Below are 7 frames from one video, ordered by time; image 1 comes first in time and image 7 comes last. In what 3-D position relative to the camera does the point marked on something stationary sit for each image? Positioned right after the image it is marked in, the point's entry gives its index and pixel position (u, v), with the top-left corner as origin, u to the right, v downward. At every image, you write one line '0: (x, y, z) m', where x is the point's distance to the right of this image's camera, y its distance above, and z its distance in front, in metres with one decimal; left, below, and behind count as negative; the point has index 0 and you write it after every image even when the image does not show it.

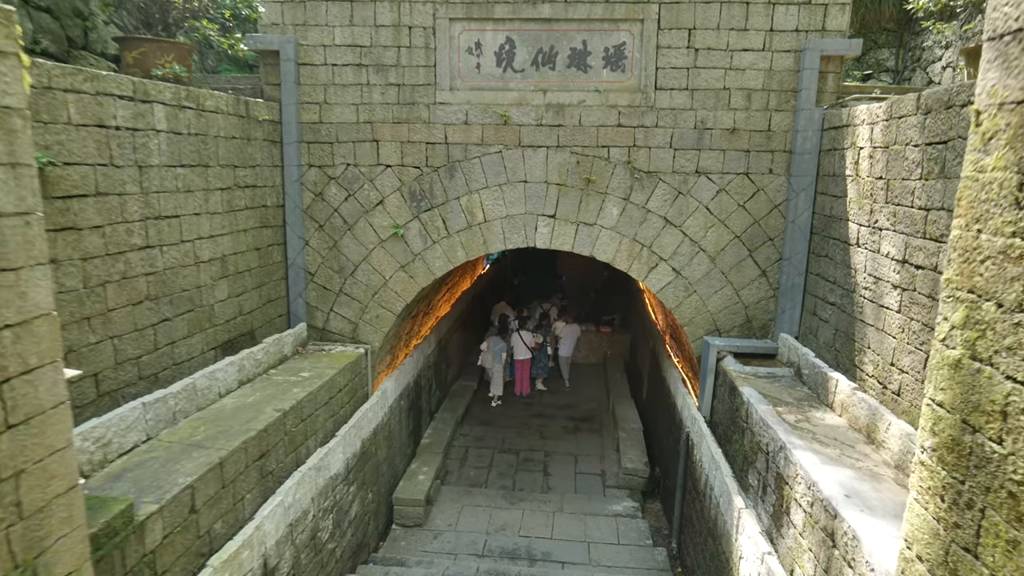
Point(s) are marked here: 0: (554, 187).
0: (+0.3, +0.8, +5.5) m
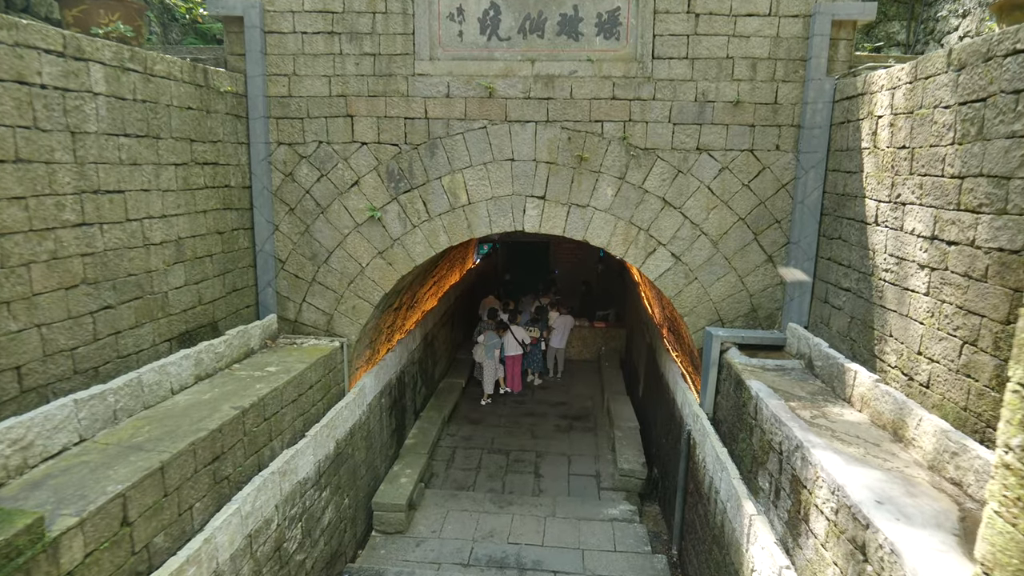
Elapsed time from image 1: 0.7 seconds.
0: (+0.2, +0.9, +5.0) m
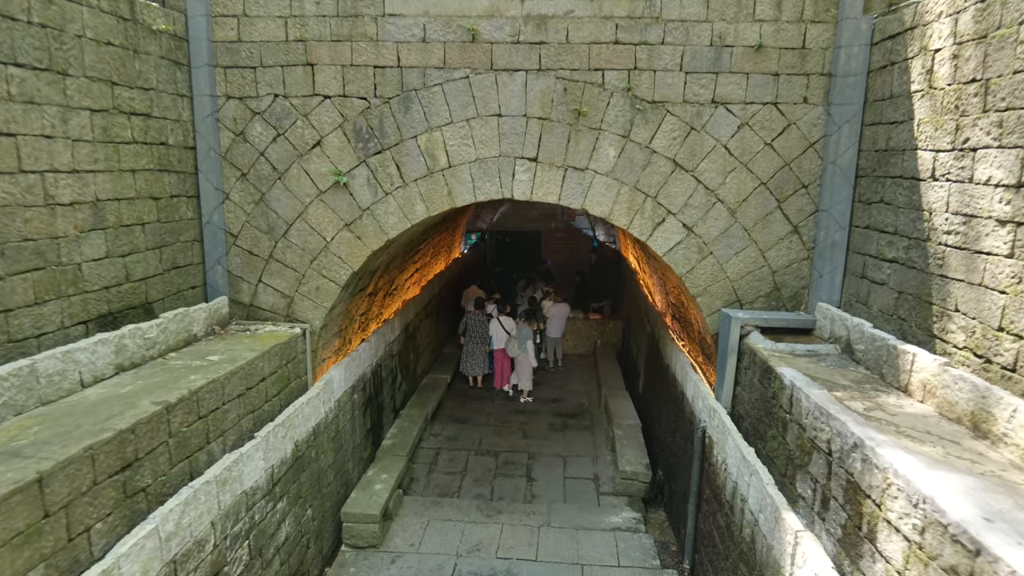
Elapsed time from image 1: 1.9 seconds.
0: (+0.1, +1.0, +4.4) m
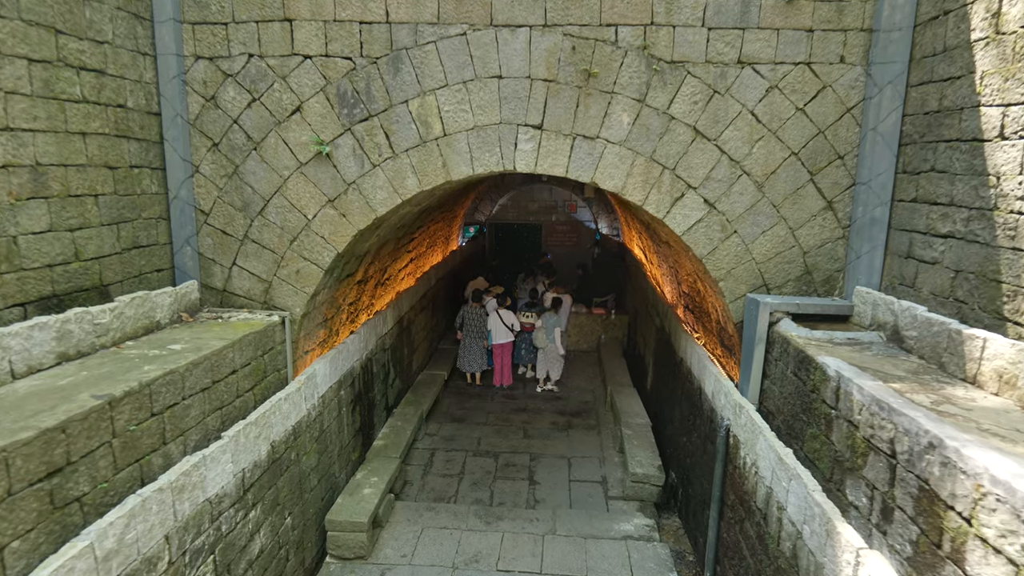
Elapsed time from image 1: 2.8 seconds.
0: (+0.2, +1.1, +3.9) m
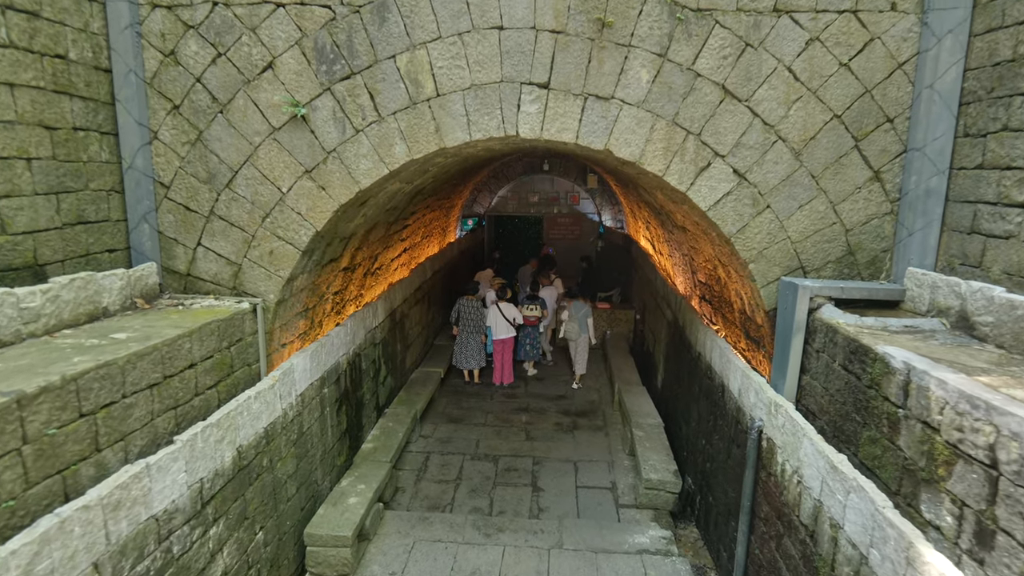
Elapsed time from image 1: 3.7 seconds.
0: (+0.2, +1.2, +3.4) m
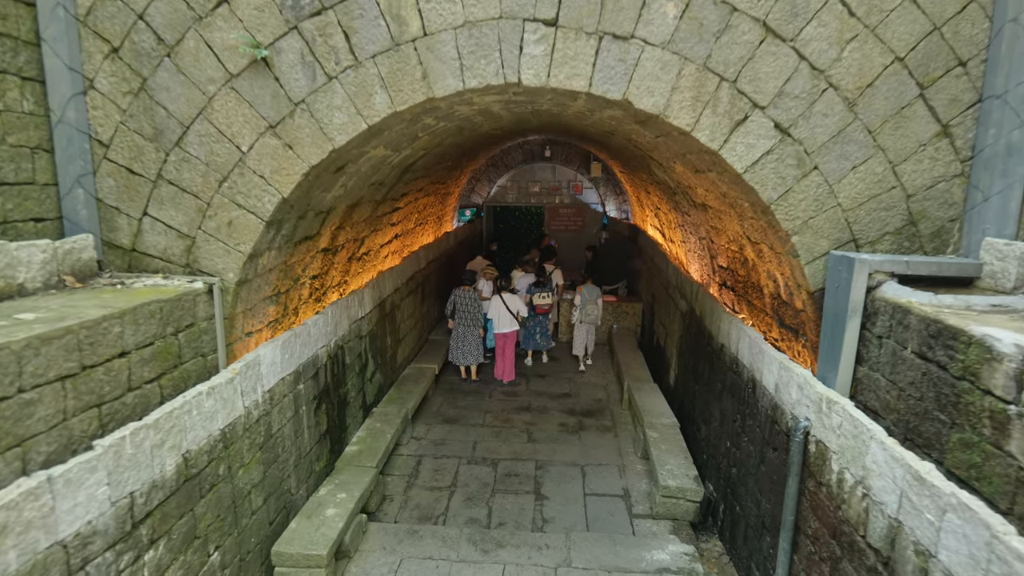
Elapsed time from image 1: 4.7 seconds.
0: (+0.2, +1.3, +2.9) m
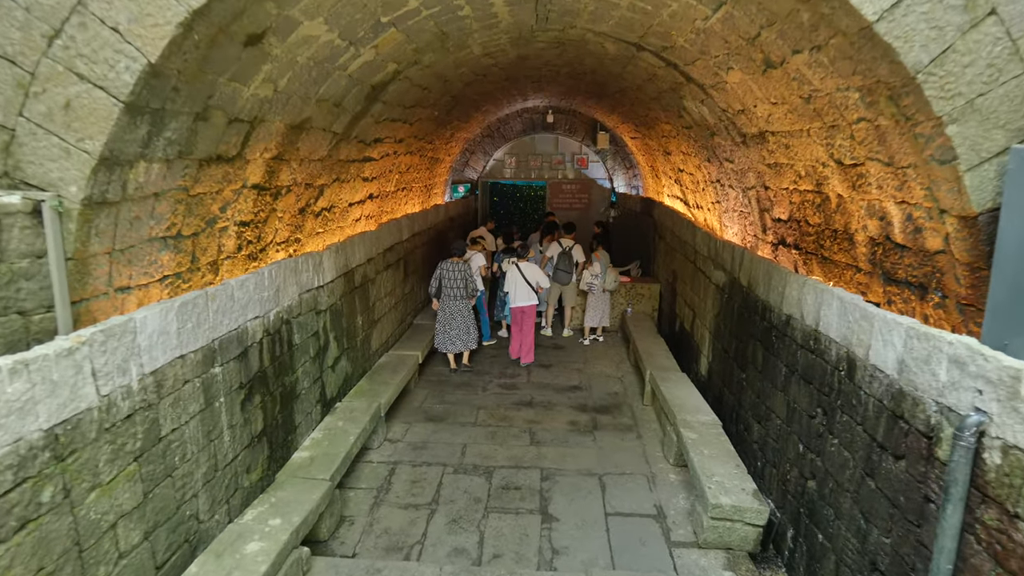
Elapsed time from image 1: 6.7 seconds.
0: (+0.2, +1.6, +1.7) m
